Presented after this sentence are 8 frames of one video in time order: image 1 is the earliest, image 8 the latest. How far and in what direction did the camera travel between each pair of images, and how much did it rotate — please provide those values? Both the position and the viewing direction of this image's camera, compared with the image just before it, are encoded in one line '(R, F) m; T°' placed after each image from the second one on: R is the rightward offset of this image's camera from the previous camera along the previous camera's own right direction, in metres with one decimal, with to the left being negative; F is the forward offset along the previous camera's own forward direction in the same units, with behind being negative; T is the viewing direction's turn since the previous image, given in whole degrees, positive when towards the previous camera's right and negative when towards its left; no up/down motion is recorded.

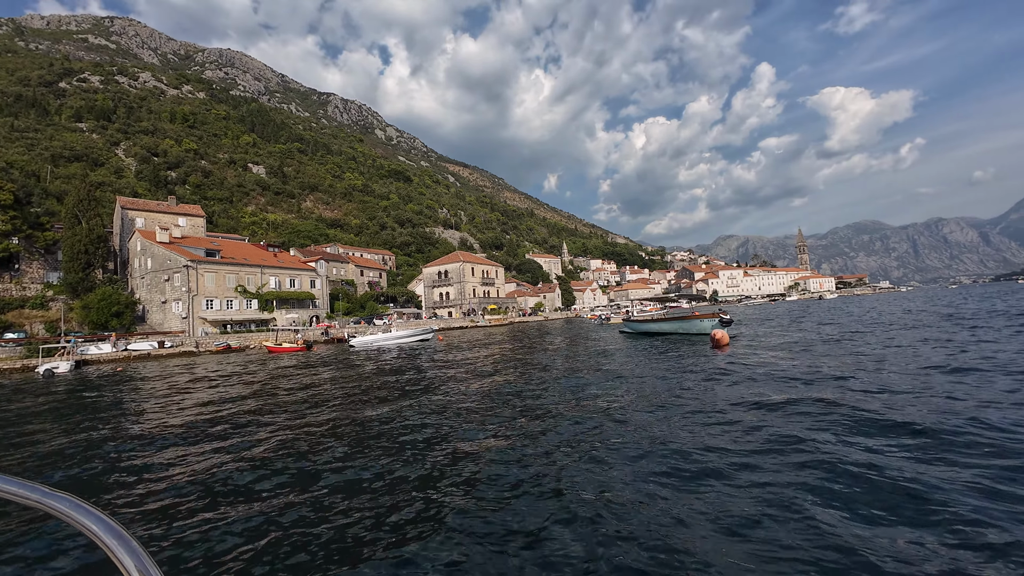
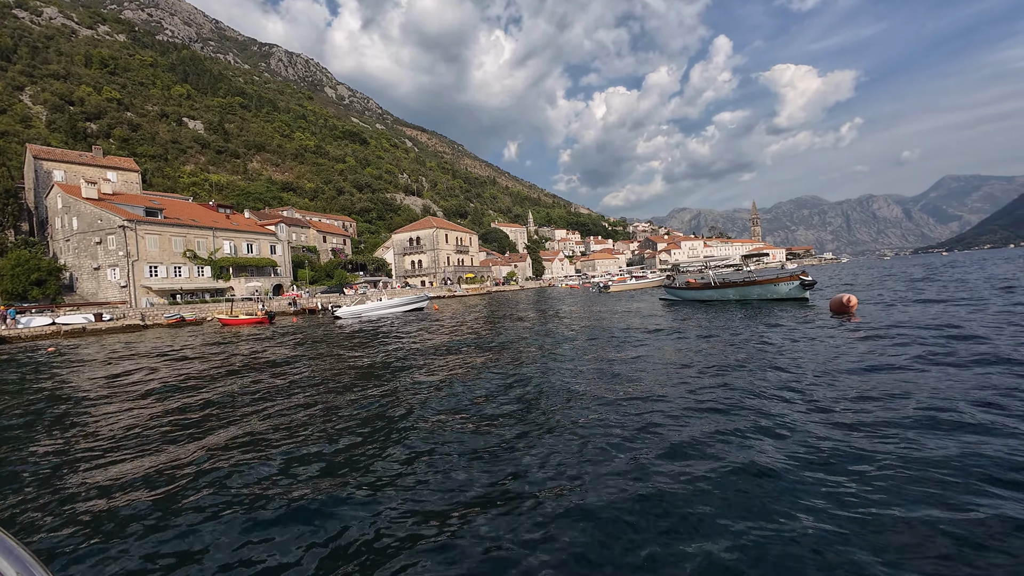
(-1.3, +1.3) m; +5°
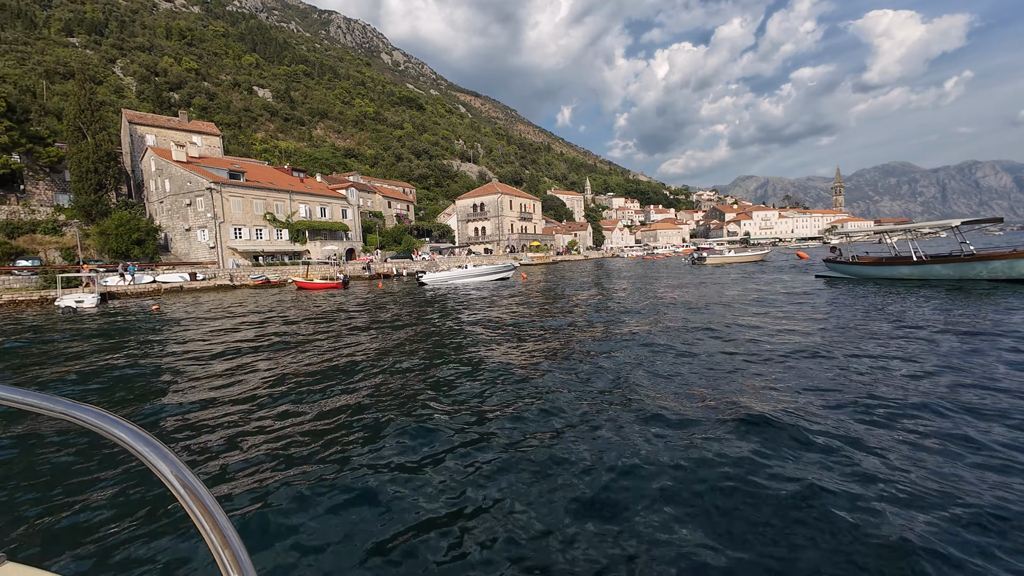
(-1.2, +0.9) m; -7°
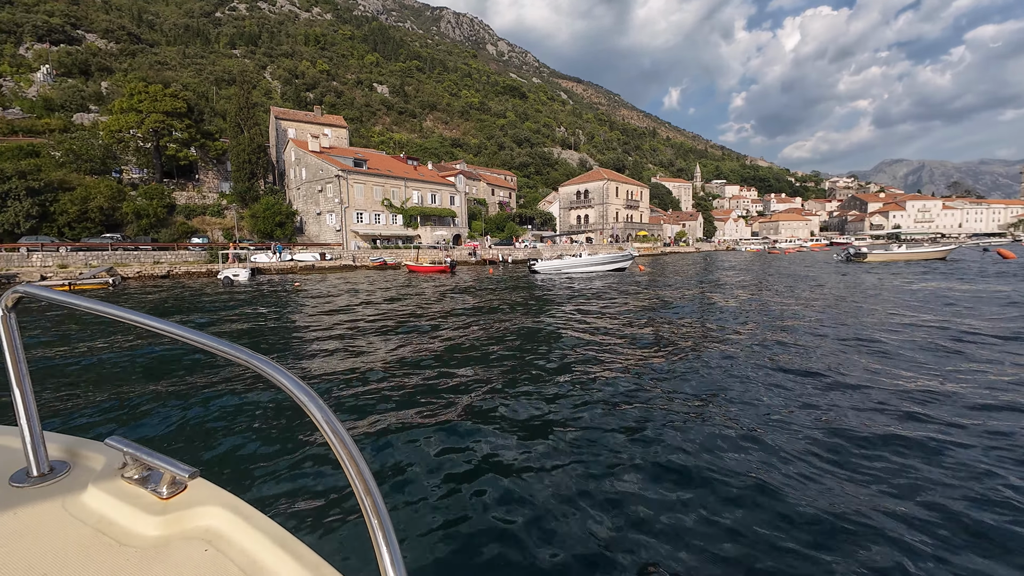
(-0.6, +0.6) m; -12°
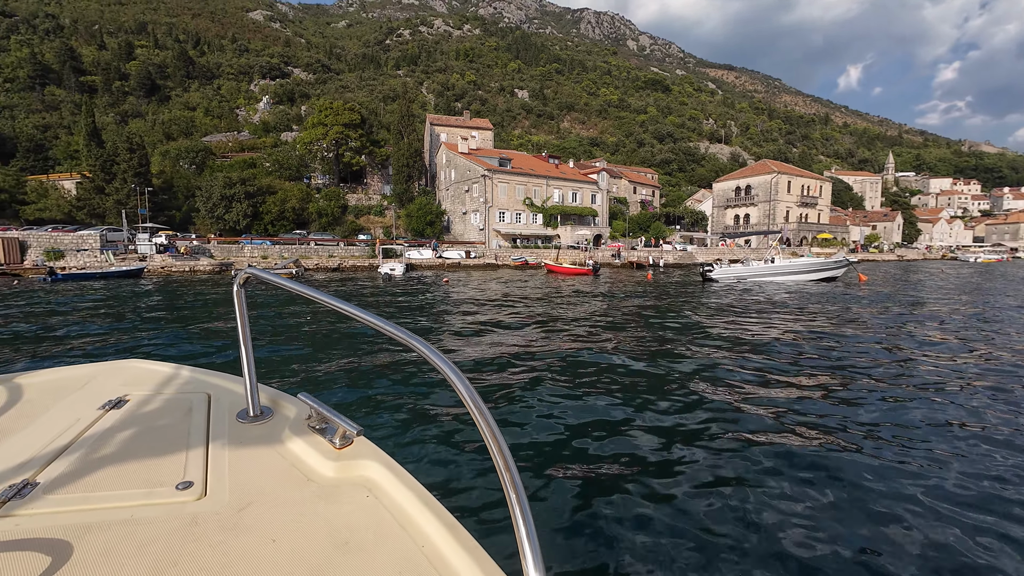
(-0.8, +1.0) m; -17°
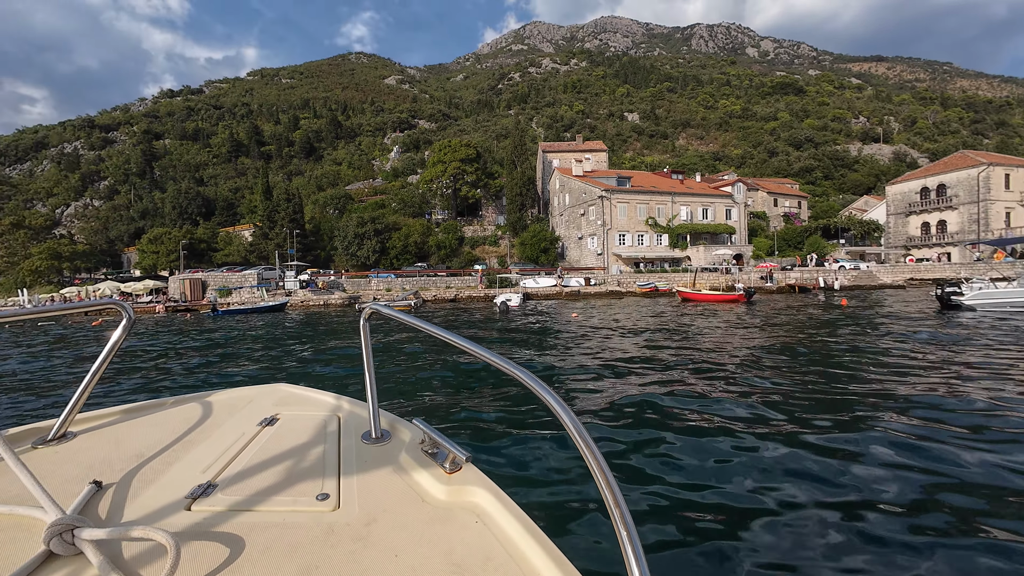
(-0.5, +1.3) m; -15°
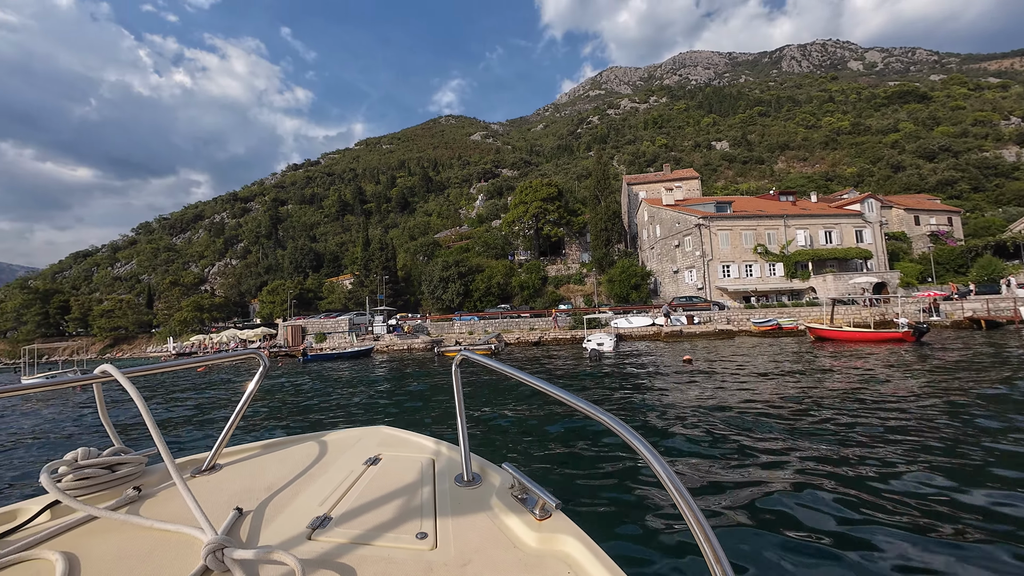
(-0.1, +1.1) m; -11°
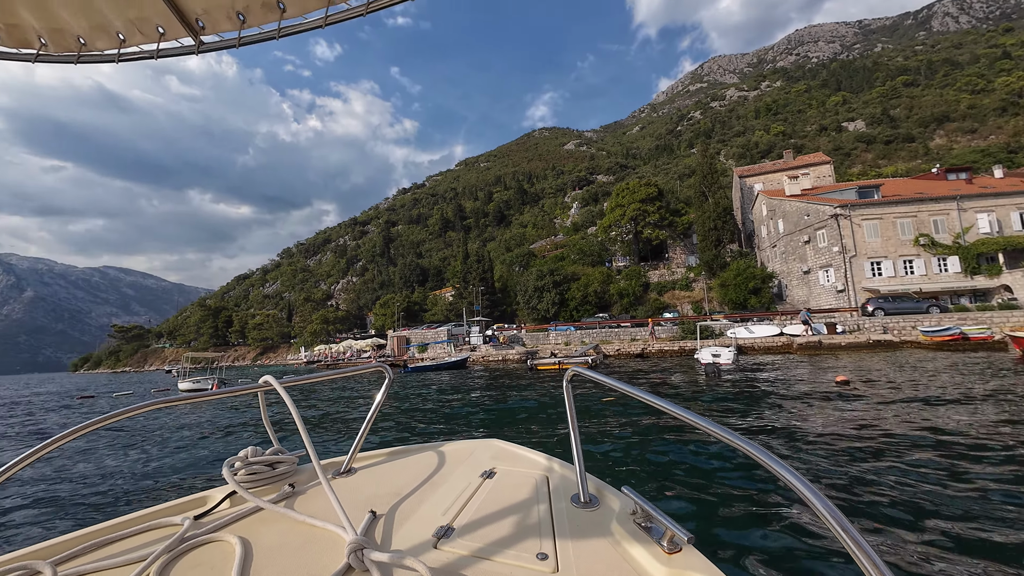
(0.0, +0.6) m; -13°
